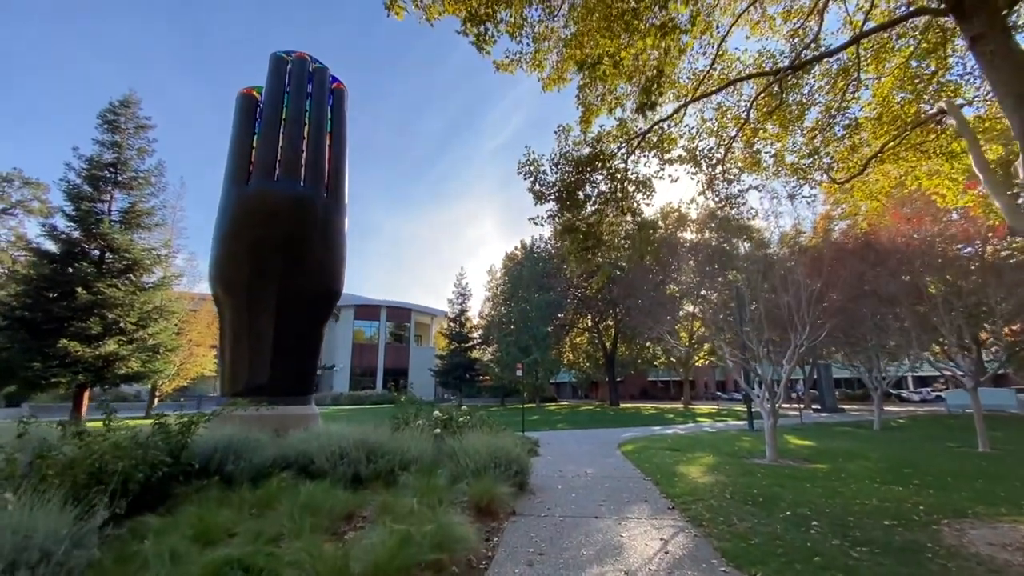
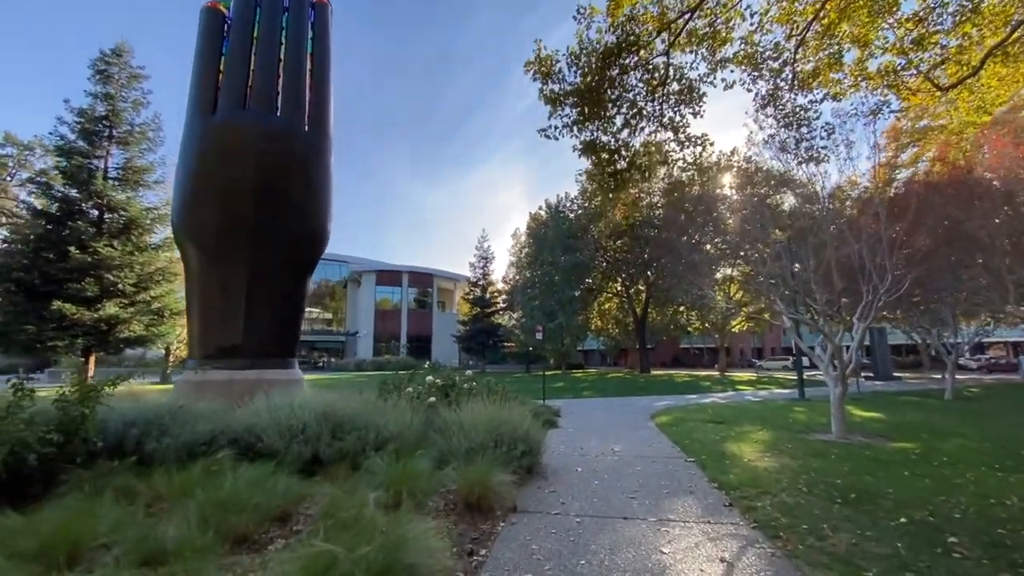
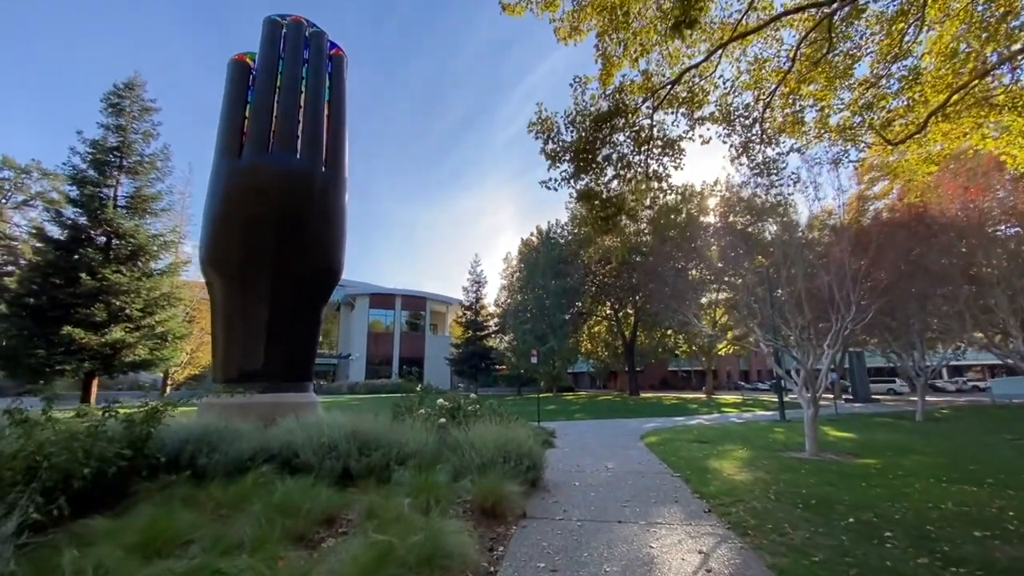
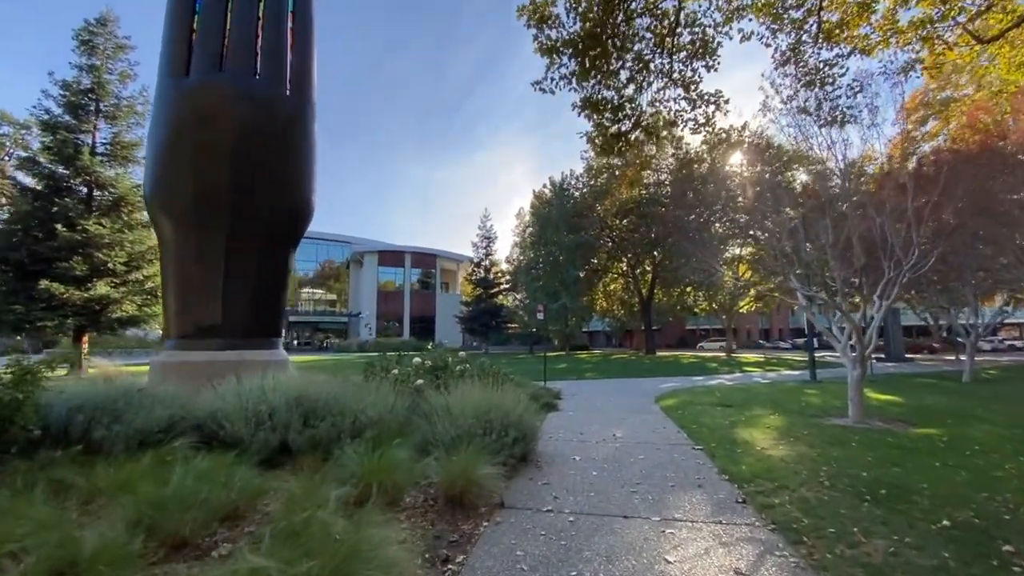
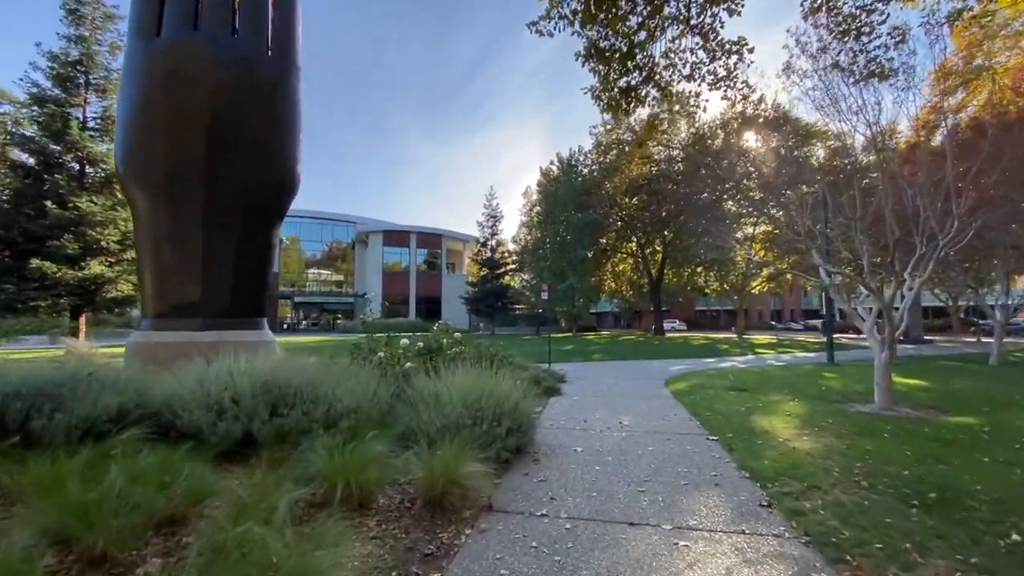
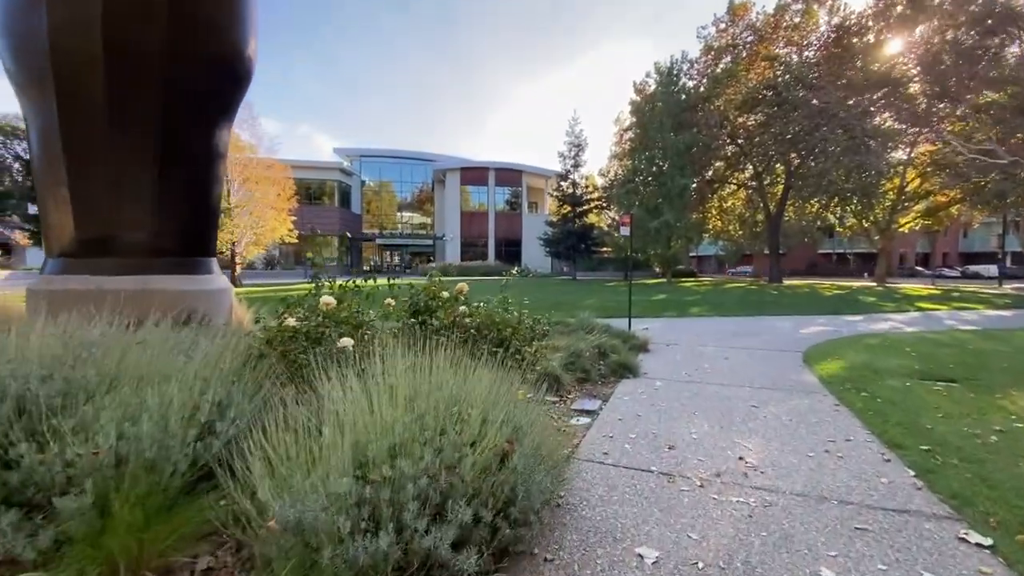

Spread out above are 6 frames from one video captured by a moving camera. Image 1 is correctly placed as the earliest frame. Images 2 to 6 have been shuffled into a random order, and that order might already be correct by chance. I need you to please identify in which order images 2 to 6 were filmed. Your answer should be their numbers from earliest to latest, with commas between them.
3, 2, 4, 5, 6
